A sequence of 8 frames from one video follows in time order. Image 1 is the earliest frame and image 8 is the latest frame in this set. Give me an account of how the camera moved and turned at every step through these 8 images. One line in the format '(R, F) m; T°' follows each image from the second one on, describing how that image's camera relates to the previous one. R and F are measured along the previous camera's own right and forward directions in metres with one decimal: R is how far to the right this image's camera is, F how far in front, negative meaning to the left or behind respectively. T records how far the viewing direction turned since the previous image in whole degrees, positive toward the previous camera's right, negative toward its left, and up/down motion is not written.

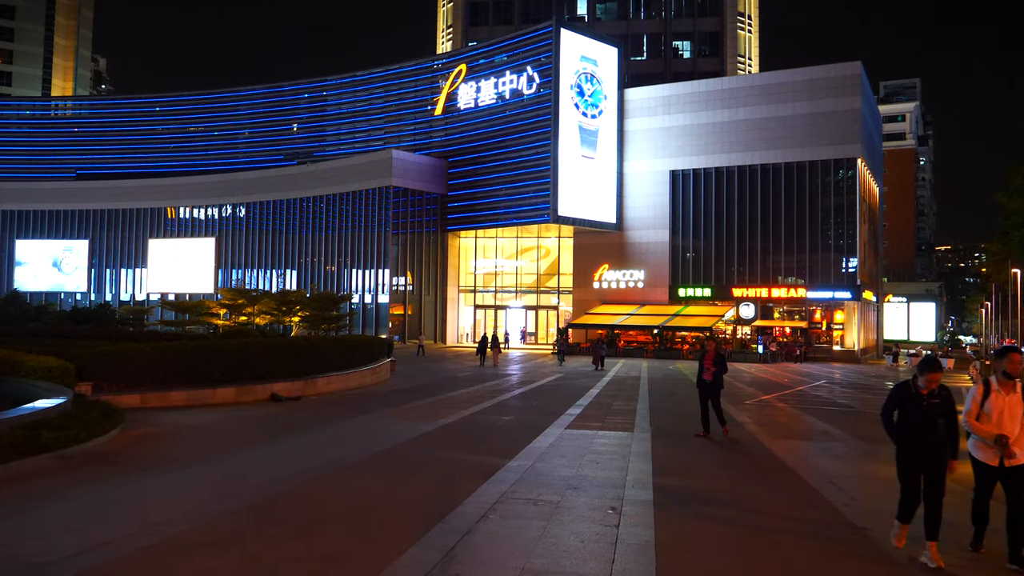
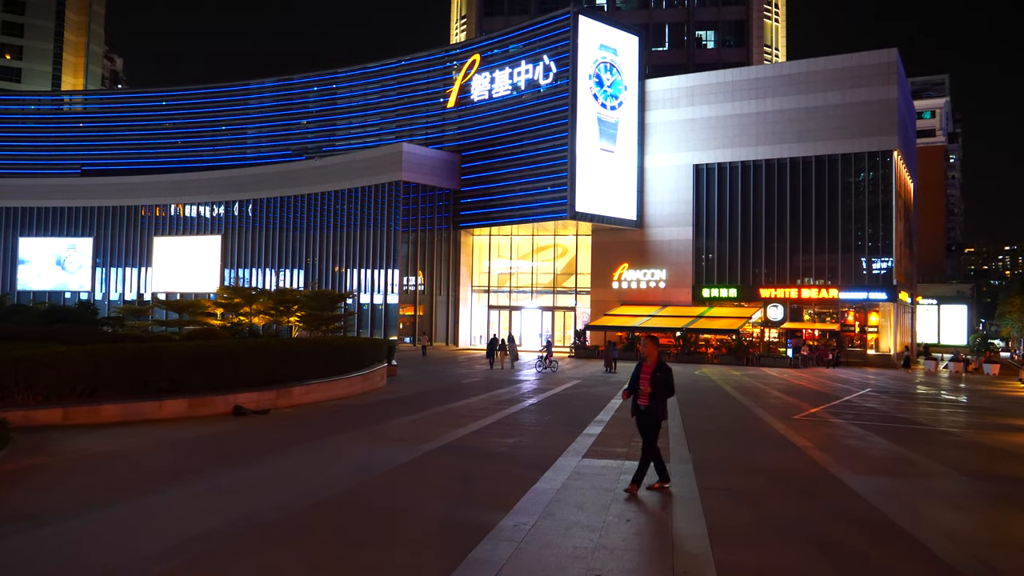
(+0.2, +2.7) m; -1°
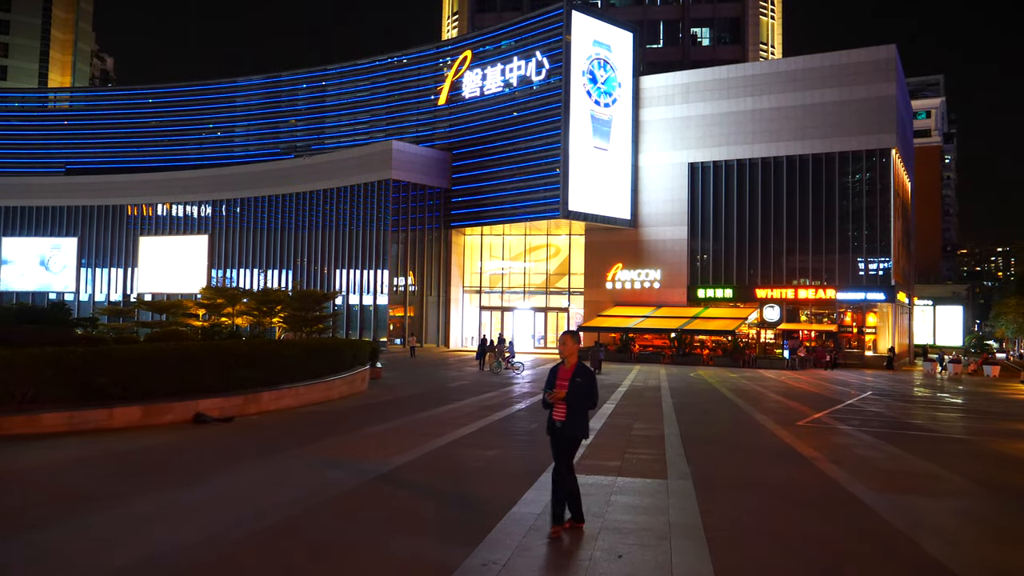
(+0.2, +1.1) m; 0°
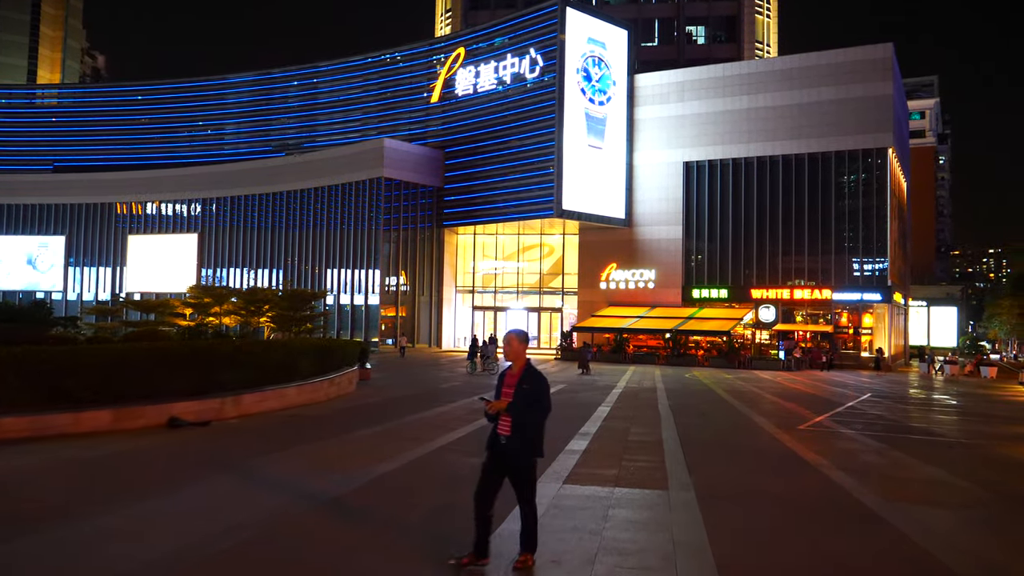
(0.0, +0.6) m; 0°
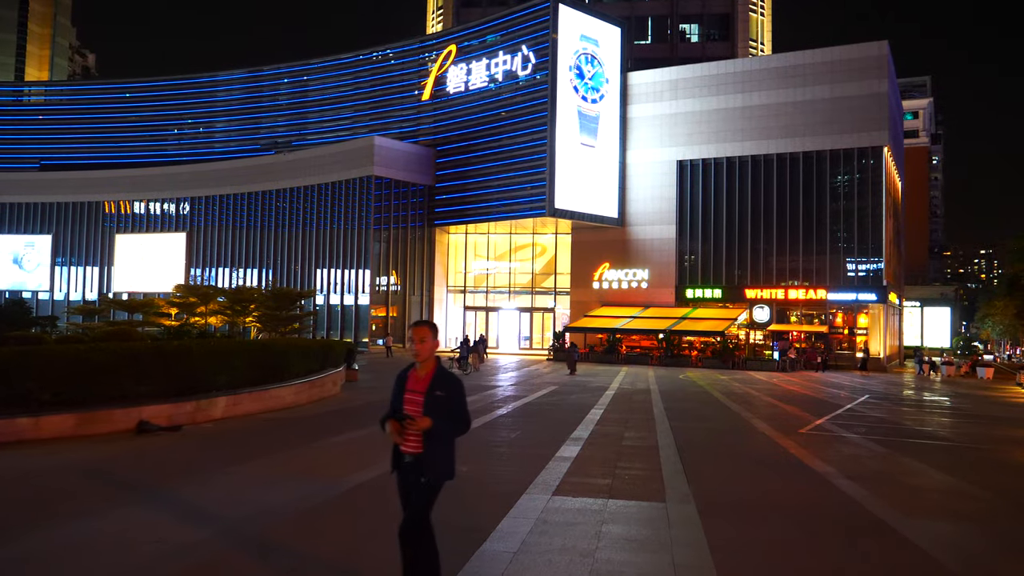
(+0.1, +0.6) m; +1°
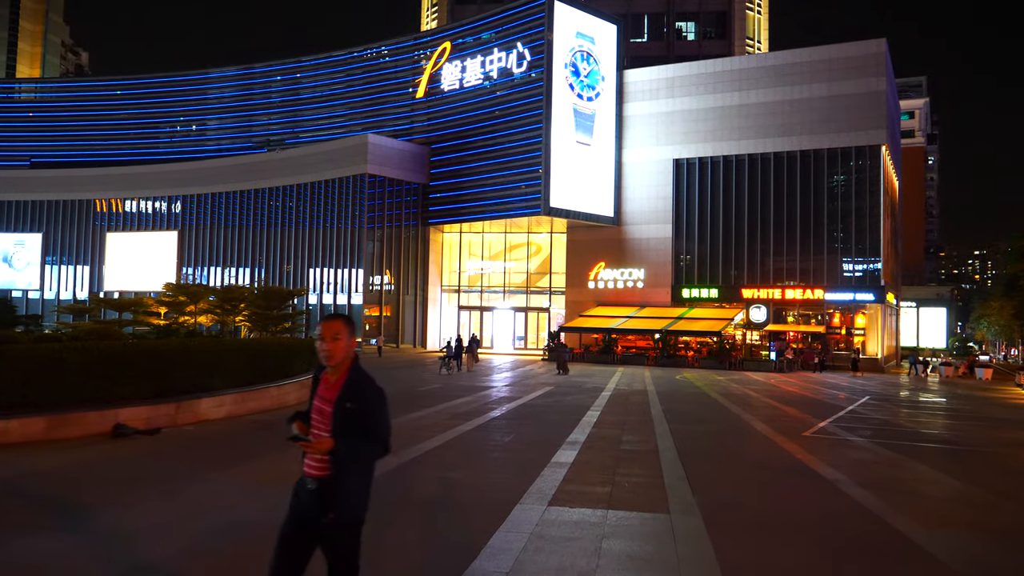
(0.0, +0.5) m; 0°
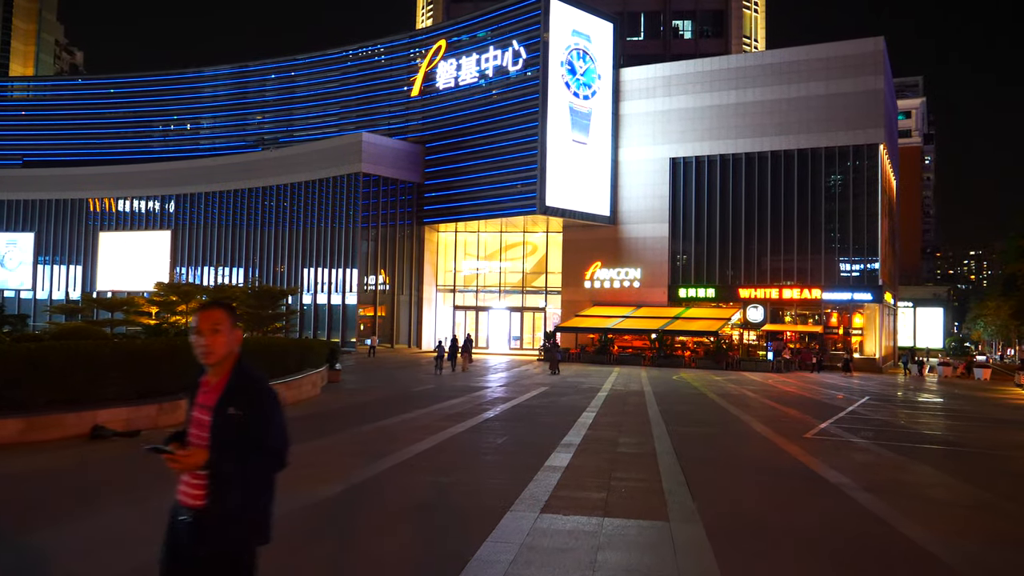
(+0.1, +0.4) m; 0°
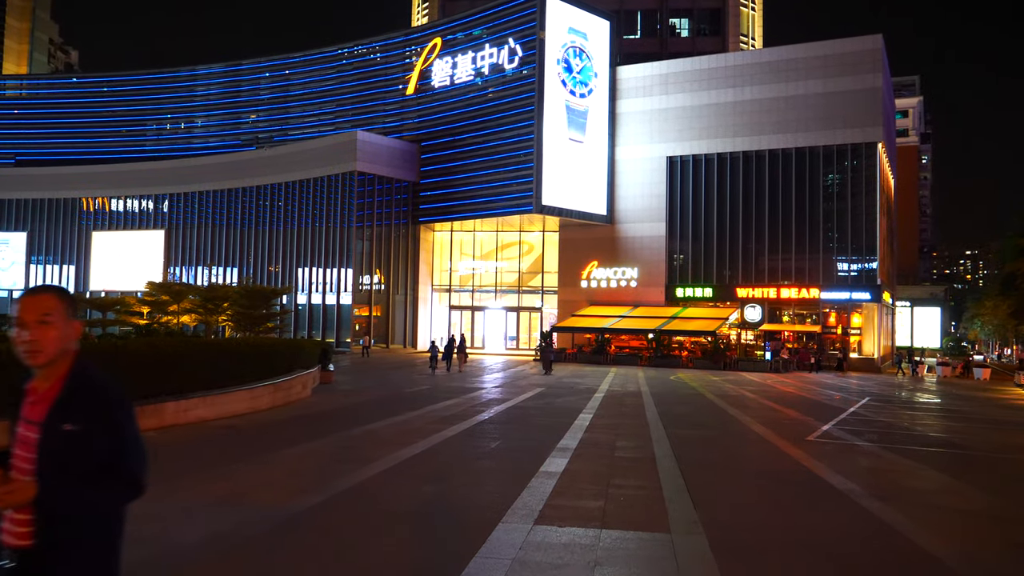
(0.0, +0.4) m; 0°
